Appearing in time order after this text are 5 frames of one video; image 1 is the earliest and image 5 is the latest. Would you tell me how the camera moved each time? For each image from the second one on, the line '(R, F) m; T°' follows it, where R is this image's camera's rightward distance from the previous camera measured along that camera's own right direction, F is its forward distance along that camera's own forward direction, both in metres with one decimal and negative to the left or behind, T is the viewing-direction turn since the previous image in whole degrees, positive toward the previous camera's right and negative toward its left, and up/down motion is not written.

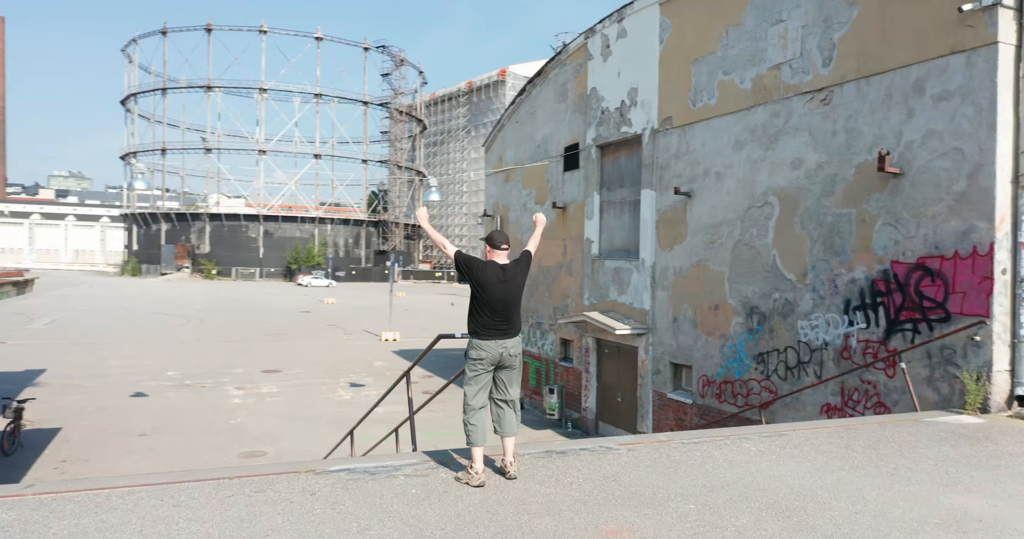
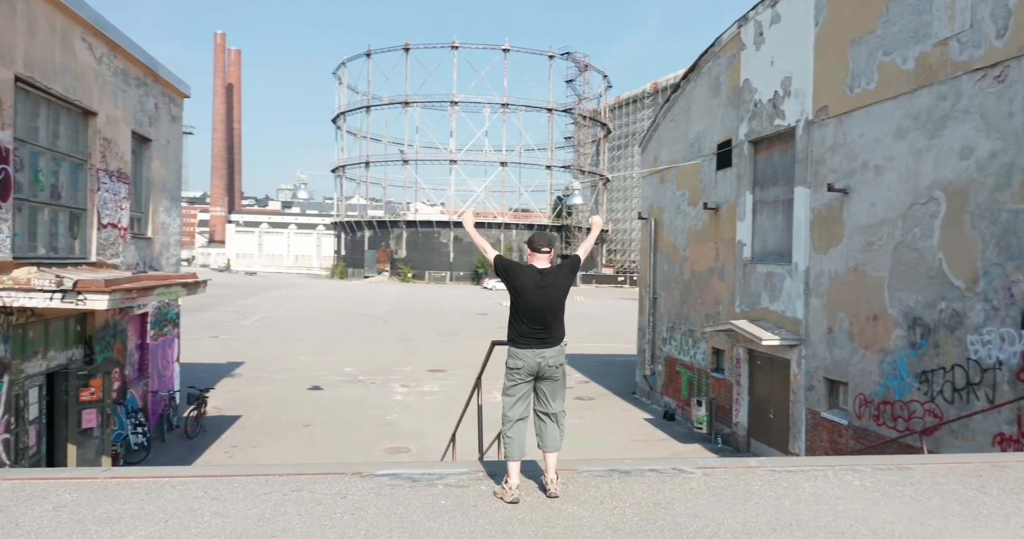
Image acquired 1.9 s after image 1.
(+0.6, +0.2) m; -14°
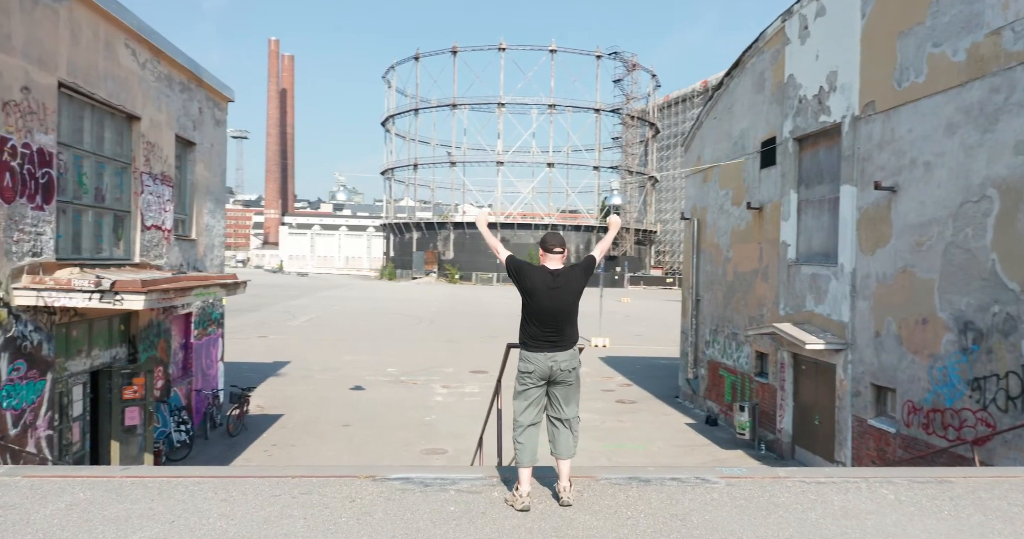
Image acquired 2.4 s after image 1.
(+0.2, +0.1) m; -4°
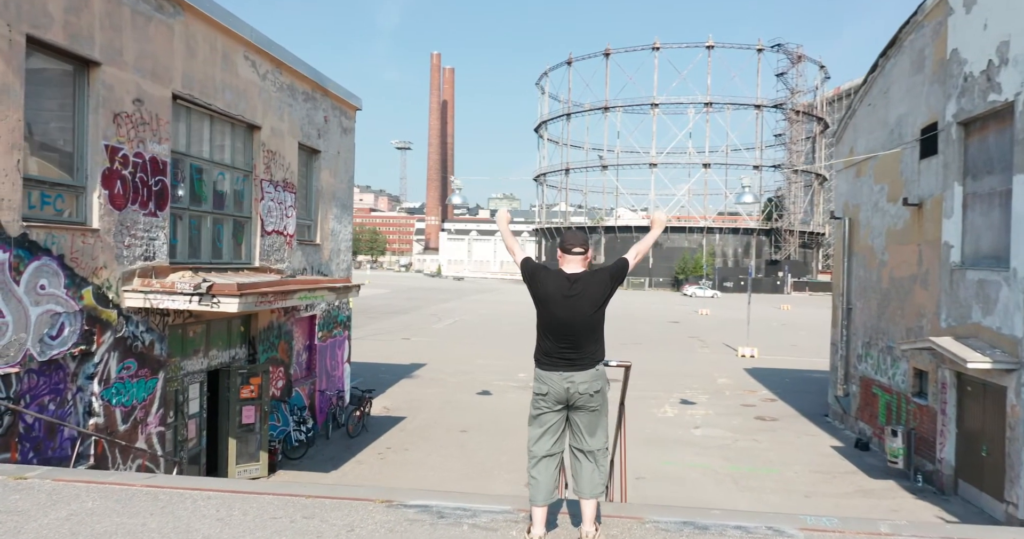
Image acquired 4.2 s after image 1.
(+0.5, +0.5) m; -12°
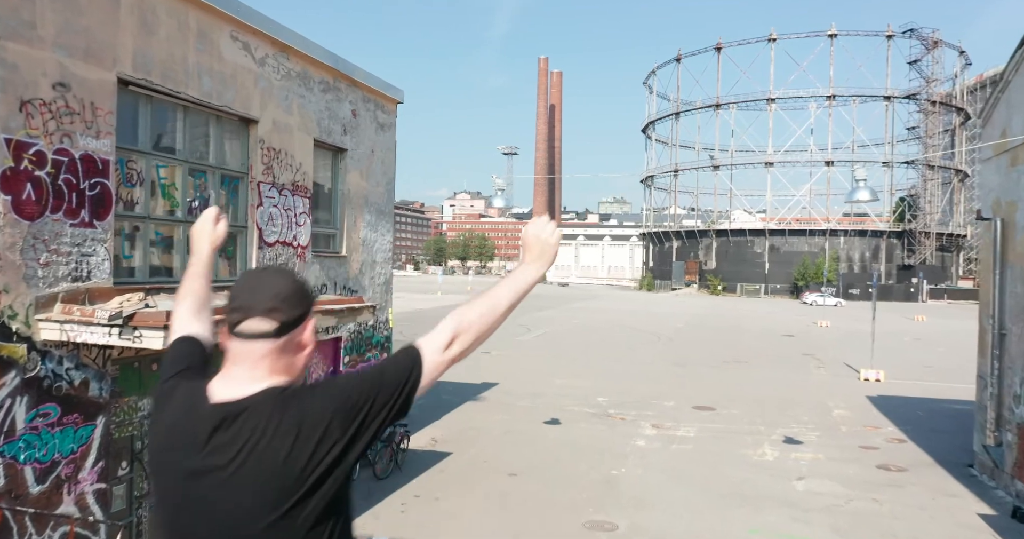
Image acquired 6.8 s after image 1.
(+0.8, +1.8) m; -9°
